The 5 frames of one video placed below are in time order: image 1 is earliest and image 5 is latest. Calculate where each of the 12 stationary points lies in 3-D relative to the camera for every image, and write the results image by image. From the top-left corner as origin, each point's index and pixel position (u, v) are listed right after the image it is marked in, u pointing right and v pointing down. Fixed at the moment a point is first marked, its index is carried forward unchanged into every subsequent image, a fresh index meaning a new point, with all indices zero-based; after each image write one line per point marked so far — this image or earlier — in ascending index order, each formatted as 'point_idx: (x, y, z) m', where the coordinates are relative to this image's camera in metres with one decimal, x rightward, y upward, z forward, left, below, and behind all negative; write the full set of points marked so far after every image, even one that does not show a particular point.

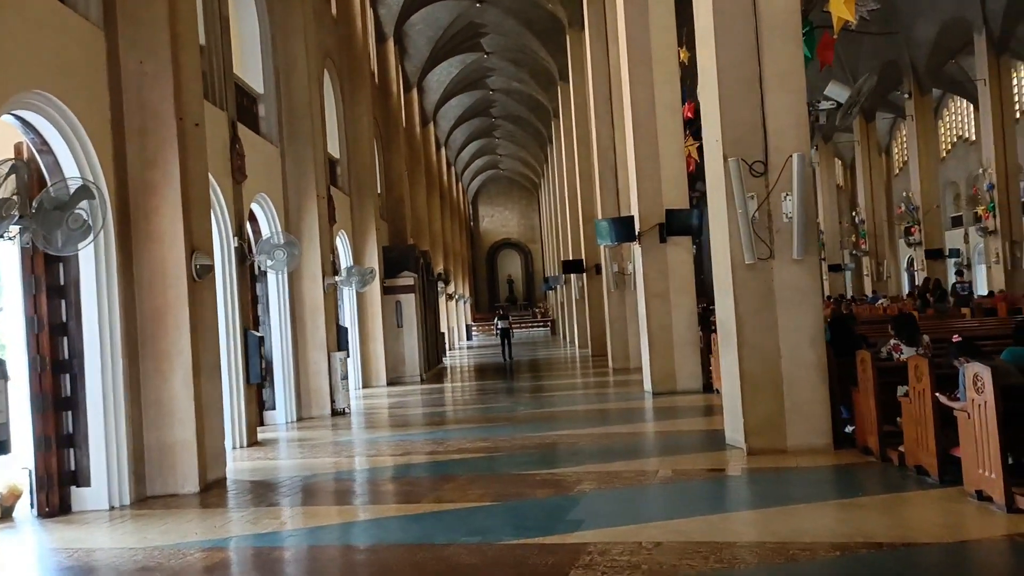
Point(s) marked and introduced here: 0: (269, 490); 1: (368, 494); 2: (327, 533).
0: (-2.2, -1.8, +7.8) m
1: (-1.2, -1.7, +7.4) m
2: (-1.3, -1.7, +6.0) m
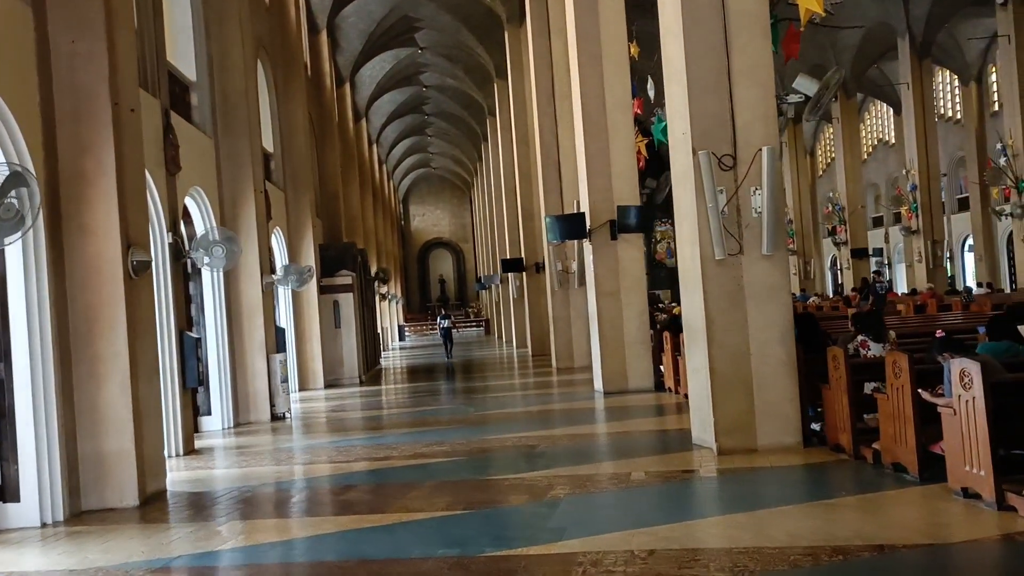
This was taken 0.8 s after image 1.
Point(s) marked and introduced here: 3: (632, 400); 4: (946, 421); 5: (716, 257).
0: (-2.5, -1.8, +7.3) m
1: (-1.5, -1.7, +7.0) m
2: (-1.5, -1.7, +5.6) m
3: (+1.7, -1.6, +12.6) m
4: (+2.8, -0.8, +5.6) m
5: (+1.7, +0.3, +7.5) m
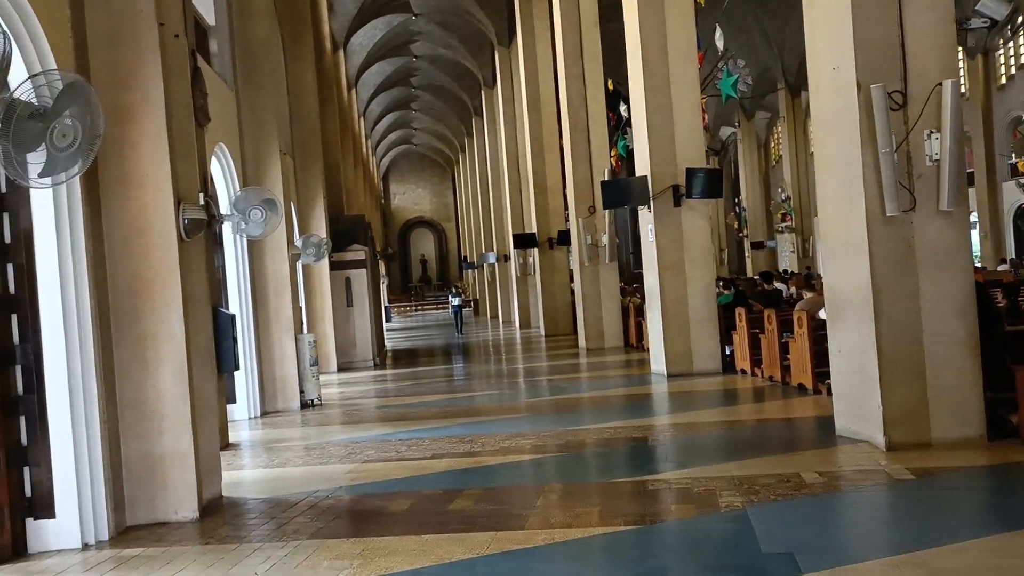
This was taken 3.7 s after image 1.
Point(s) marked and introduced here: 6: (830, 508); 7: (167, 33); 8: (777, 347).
0: (-1.5, -1.5, +6.0) m
1: (-0.5, -1.4, +5.7) m
2: (-0.5, -1.4, +4.3) m
3: (+2.5, -1.2, +11.5) m
4: (+3.8, -0.6, +4.4) m
5: (+2.7, +0.5, +6.3) m
6: (+1.9, -1.3, +5.1) m
7: (-2.4, +1.8, +6.0) m
8: (+3.1, -0.7, +10.4) m
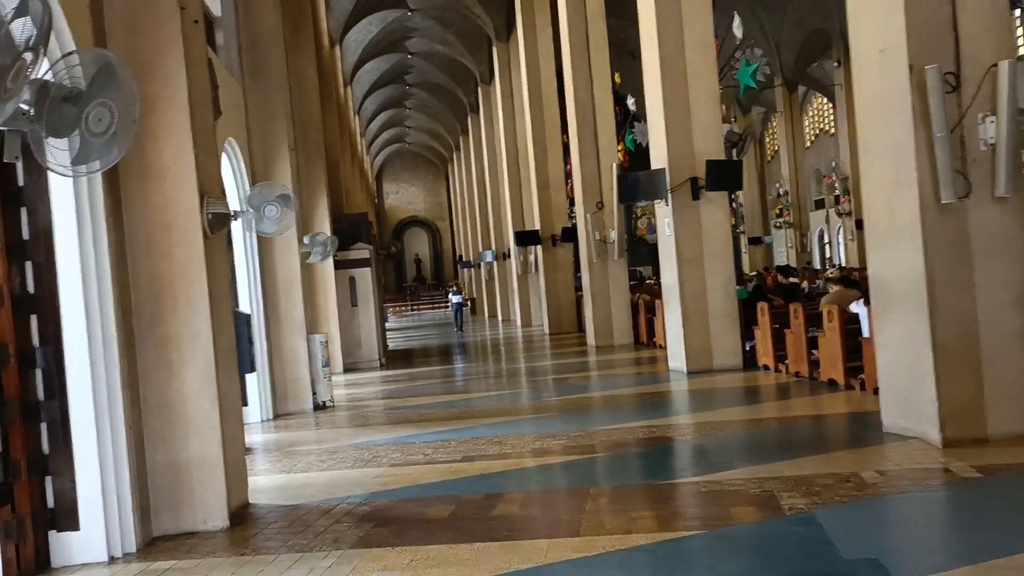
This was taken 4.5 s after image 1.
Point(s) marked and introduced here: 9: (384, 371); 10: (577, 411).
0: (-1.2, -1.5, +5.7) m
1: (-0.2, -1.4, +5.4) m
2: (-0.1, -1.4, +4.1) m
3: (+2.7, -1.1, +11.2) m
4: (+4.1, -0.5, +4.2) m
5: (+2.9, +0.6, +6.0) m
6: (+2.1, -1.2, +4.9) m
7: (-2.1, +1.8, +5.7) m
8: (+3.4, -0.6, +10.1) m
9: (-2.5, -1.6, +16.8) m
10: (+0.8, -1.5, +10.4) m
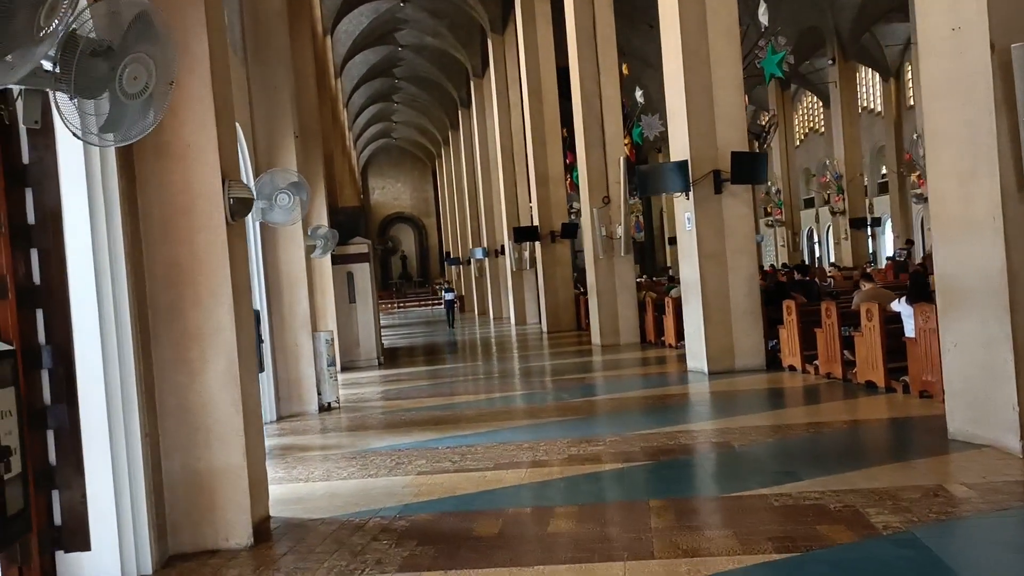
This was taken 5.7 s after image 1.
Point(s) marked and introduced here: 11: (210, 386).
0: (-0.9, -1.5, +5.2) m
1: (+0.1, -1.4, +4.9) m
2: (+0.2, -1.4, +3.6) m
3: (+2.9, -1.1, +10.8) m
4: (+4.4, -0.5, +3.8) m
5: (+3.2, +0.6, +5.6) m
6: (+2.5, -1.2, +4.4) m
7: (-1.8, +1.8, +5.2) m
8: (+3.6, -0.6, +9.7) m
9: (-2.4, -1.5, +16.3) m
10: (+1.0, -1.4, +9.9) m
11: (-1.7, -0.6, +4.9) m
